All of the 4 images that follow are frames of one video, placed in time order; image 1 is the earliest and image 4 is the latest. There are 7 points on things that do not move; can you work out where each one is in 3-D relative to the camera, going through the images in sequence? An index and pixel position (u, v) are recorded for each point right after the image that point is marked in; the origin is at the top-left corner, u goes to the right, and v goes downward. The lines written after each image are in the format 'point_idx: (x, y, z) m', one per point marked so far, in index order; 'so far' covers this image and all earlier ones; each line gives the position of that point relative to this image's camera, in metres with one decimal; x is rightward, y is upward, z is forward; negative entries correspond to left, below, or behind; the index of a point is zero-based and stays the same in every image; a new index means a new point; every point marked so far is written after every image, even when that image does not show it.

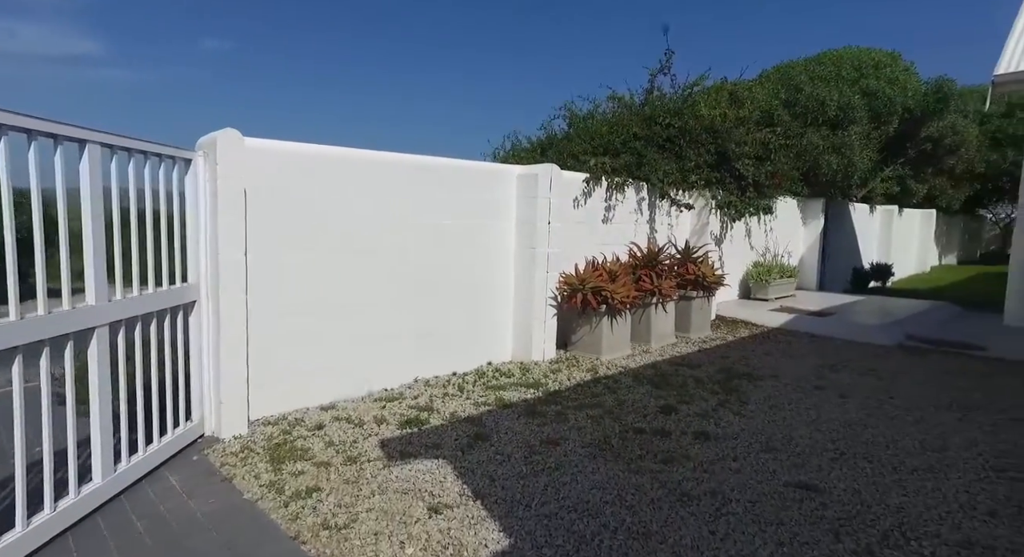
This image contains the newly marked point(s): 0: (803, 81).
0: (+5.7, +3.9, +11.3) m
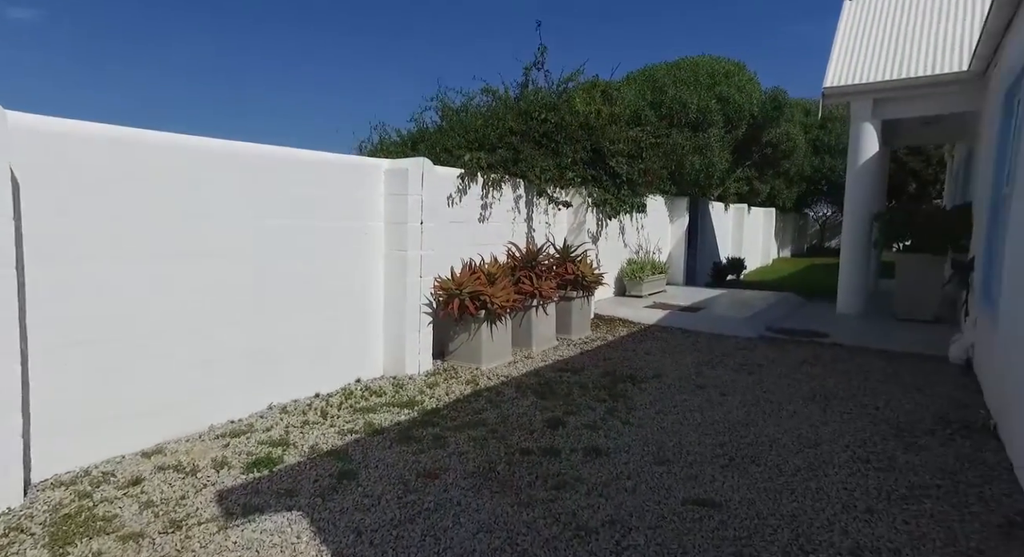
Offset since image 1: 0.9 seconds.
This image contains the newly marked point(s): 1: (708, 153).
0: (+3.1, +3.9, +11.8) m
1: (+3.9, +2.5, +11.5) m
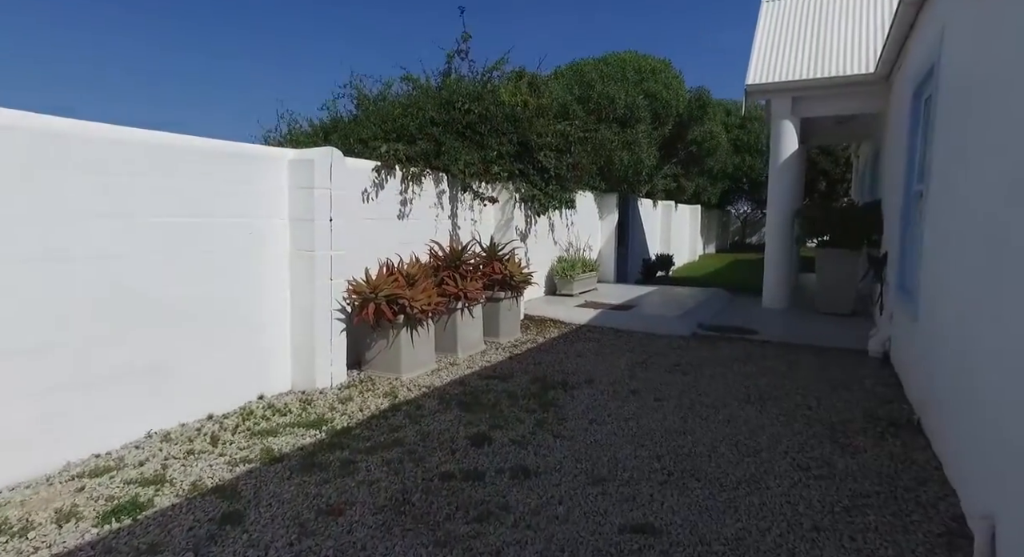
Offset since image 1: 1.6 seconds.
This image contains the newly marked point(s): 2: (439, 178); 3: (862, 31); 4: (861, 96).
0: (+1.7, +4.0, +11.7) m
1: (+2.4, +2.5, +11.5) m
2: (-0.8, +1.1, +6.4) m
3: (+5.3, +3.7, +8.8) m
4: (+4.9, +2.6, +8.3) m
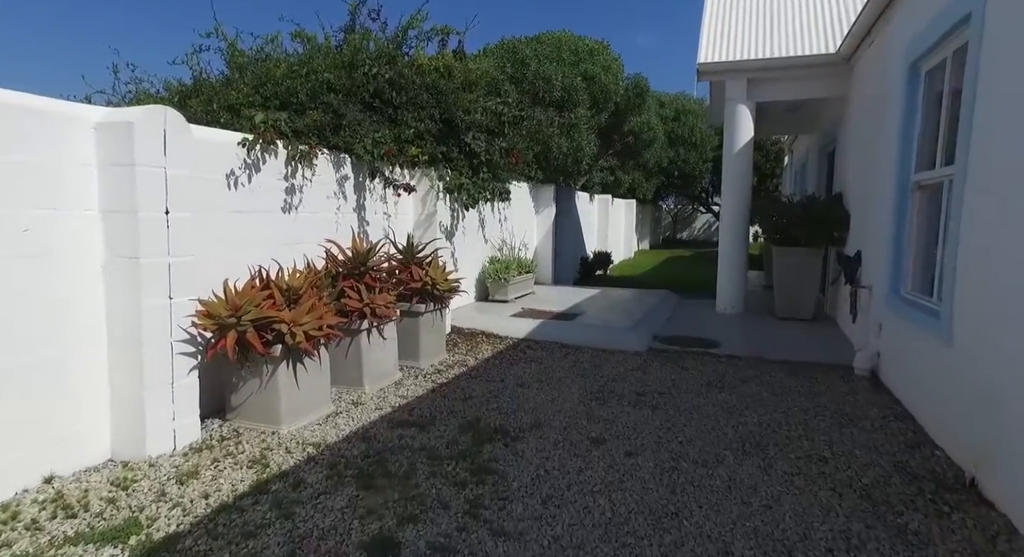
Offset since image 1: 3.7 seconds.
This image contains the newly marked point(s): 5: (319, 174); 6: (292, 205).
0: (+0.3, +4.0, +10.5) m
1: (+1.1, +2.5, +10.5) m
2: (-1.5, +1.0, +5.1) m
3: (+4.2, +3.7, +8.1) m
4: (+4.0, +2.6, +7.6) m
5: (-1.6, +0.9, +4.8) m
6: (-1.7, +0.6, +4.6) m
